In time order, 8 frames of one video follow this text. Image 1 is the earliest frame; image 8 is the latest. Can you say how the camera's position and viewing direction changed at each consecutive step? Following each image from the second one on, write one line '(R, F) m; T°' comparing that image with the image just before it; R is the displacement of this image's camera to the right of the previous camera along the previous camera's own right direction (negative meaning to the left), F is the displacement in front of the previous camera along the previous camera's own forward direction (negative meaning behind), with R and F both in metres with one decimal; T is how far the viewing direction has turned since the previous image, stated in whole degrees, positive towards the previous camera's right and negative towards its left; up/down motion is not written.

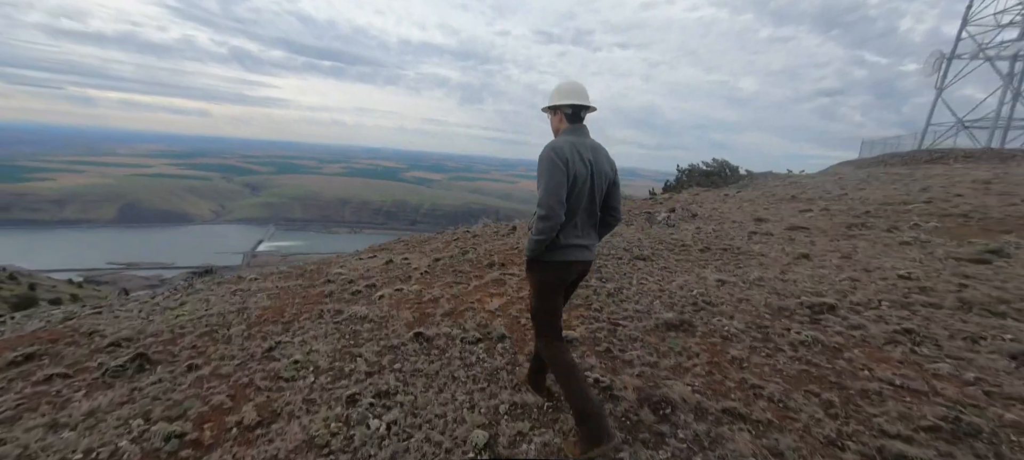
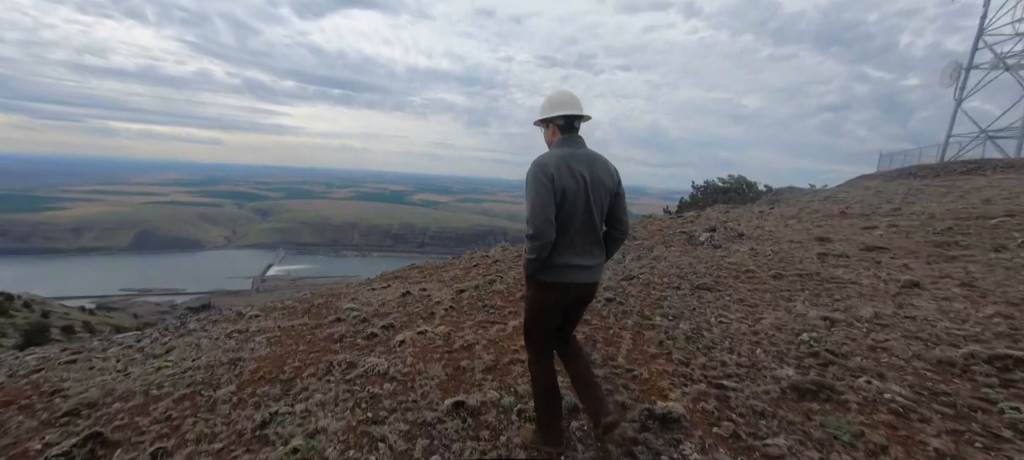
(-0.4, +0.9) m; -1°
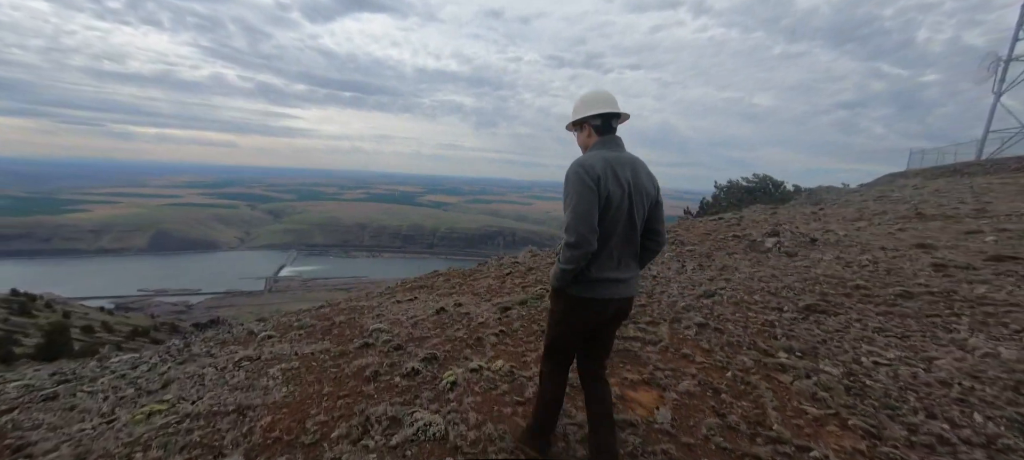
(-0.6, +1.0) m; -1°
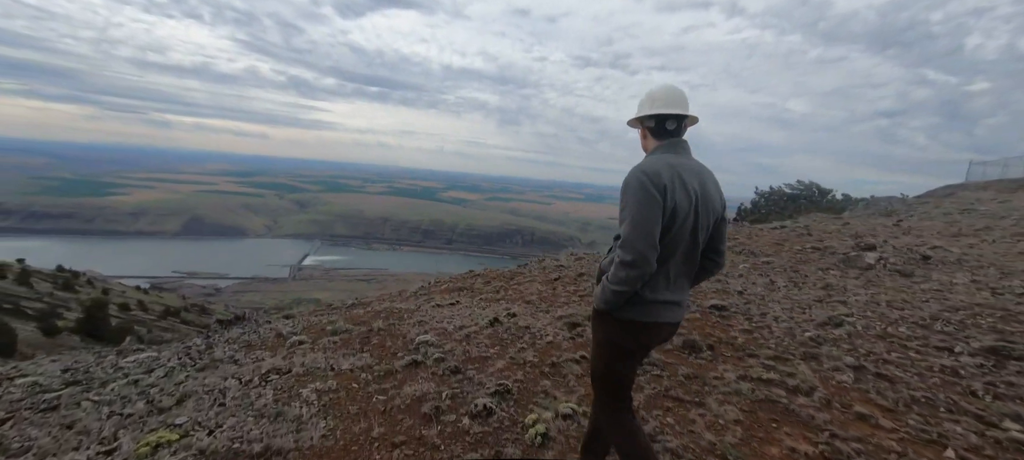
(-0.6, +0.9) m; -3°
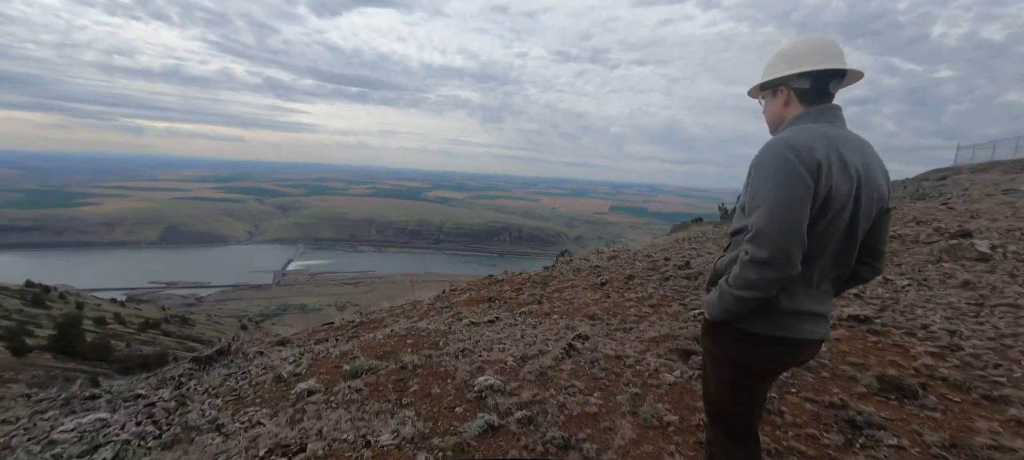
(-0.9, +1.4) m; +2°
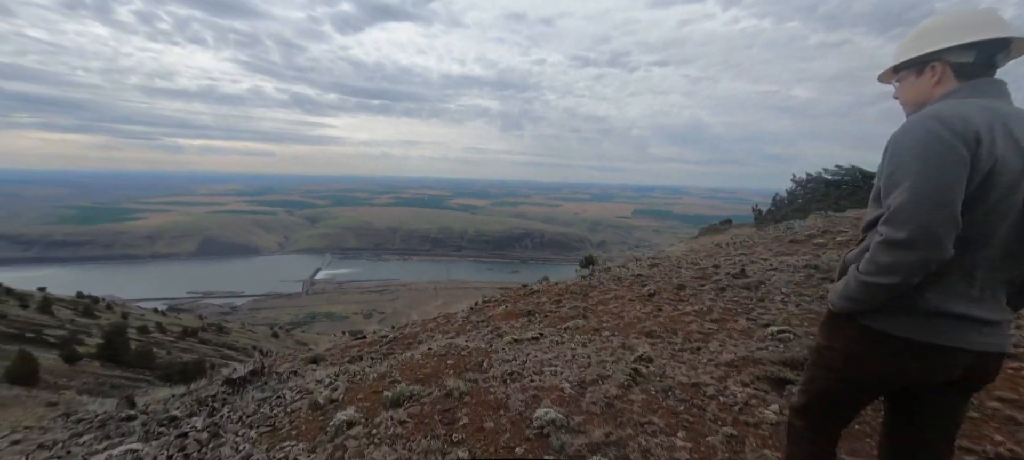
(-0.3, +0.4) m; -3°
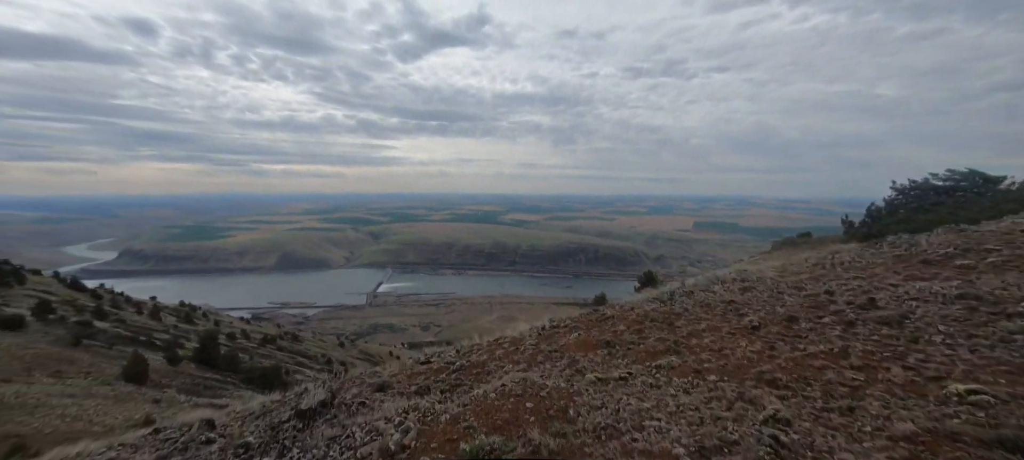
(-0.7, -0.6) m; -8°
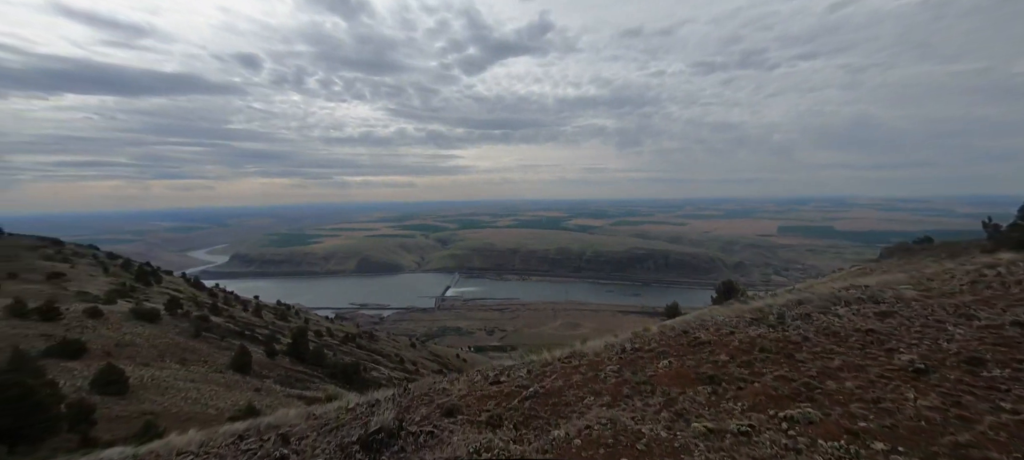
(-0.1, -2.9) m; -9°
